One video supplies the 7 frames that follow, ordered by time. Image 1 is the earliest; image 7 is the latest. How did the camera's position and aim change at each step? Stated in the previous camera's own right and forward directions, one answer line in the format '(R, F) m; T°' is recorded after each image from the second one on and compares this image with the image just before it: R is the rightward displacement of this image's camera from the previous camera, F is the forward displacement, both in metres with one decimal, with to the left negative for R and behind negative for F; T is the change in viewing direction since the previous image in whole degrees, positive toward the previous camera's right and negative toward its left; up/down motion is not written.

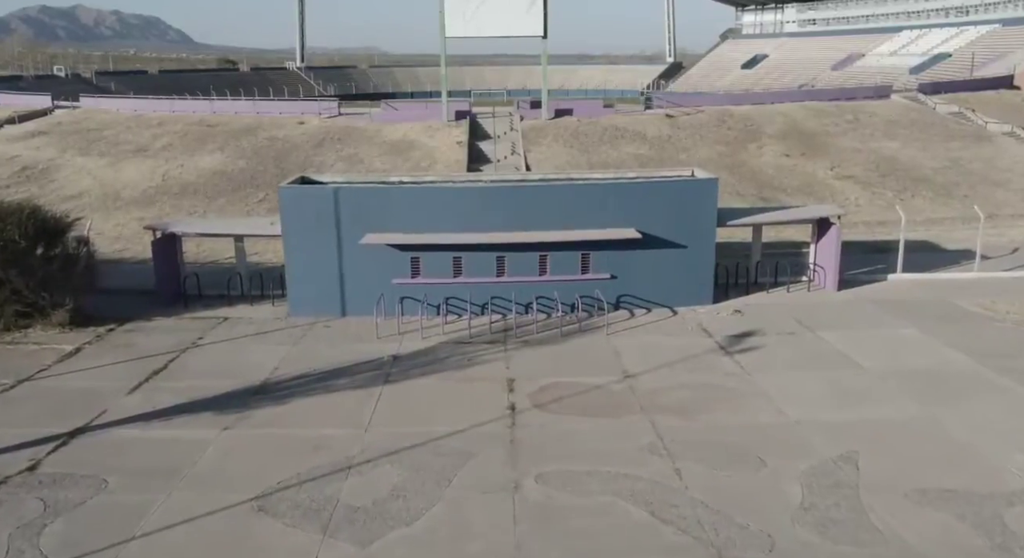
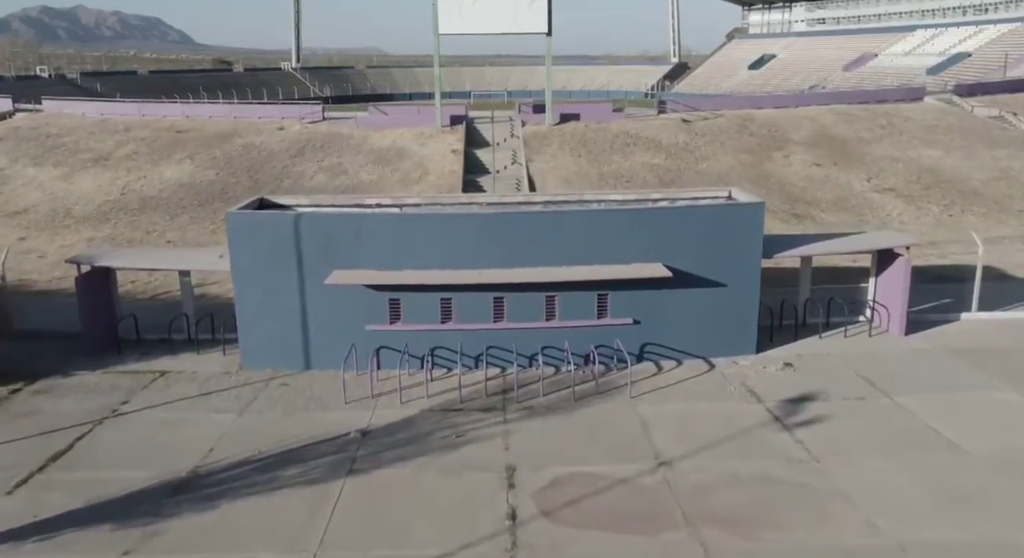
(0.0, +3.4) m; 0°
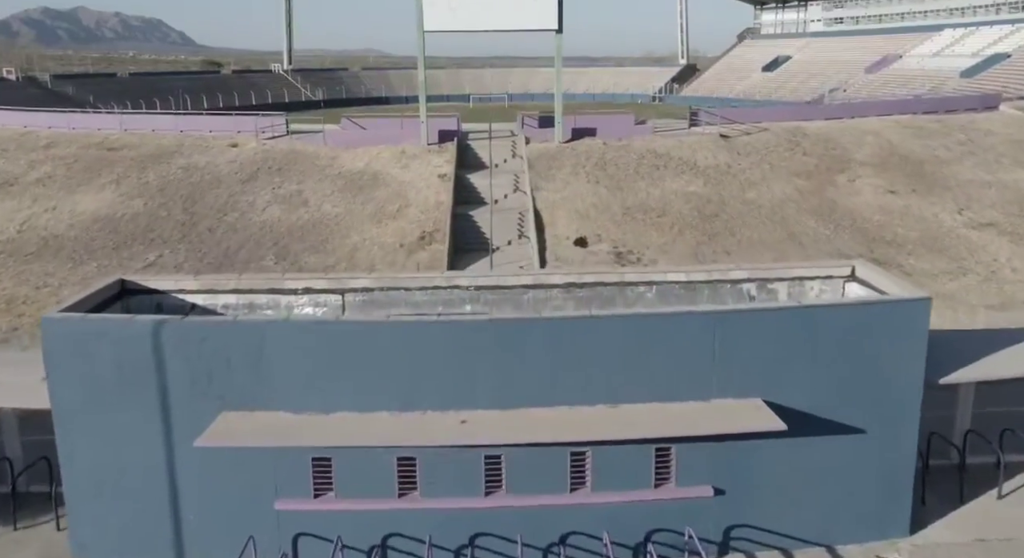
(0.0, +6.1) m; 0°
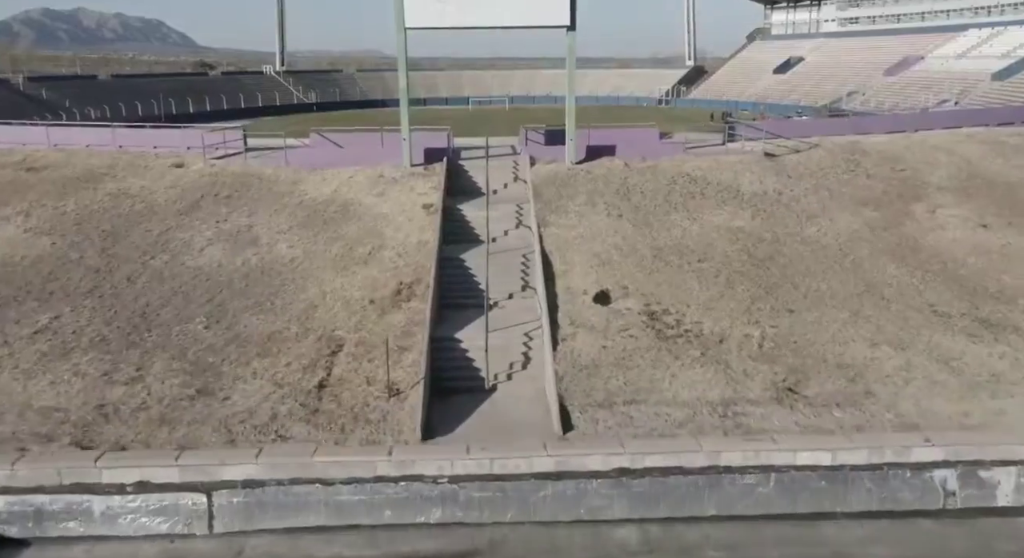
(0.0, +4.9) m; 0°
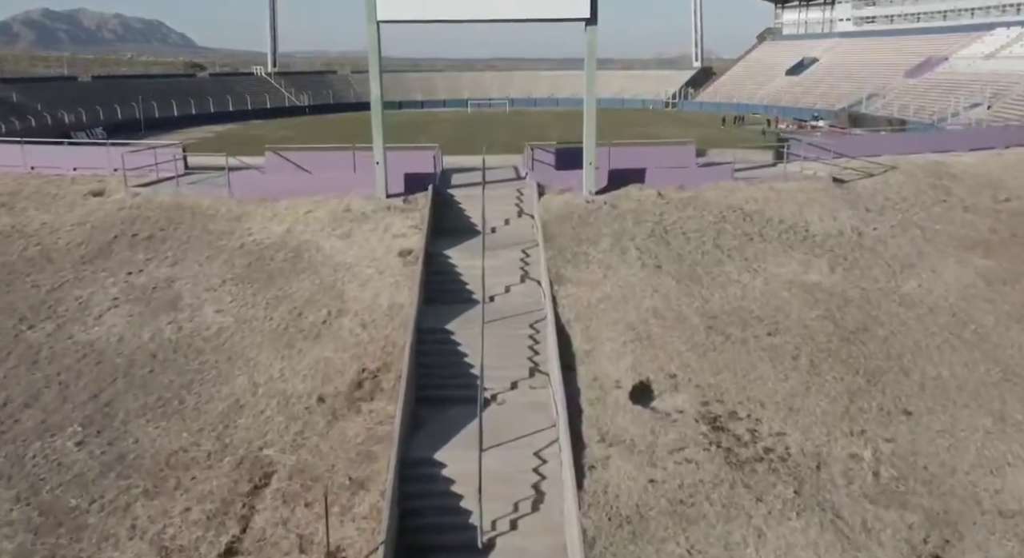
(-0.1, +4.9) m; 0°
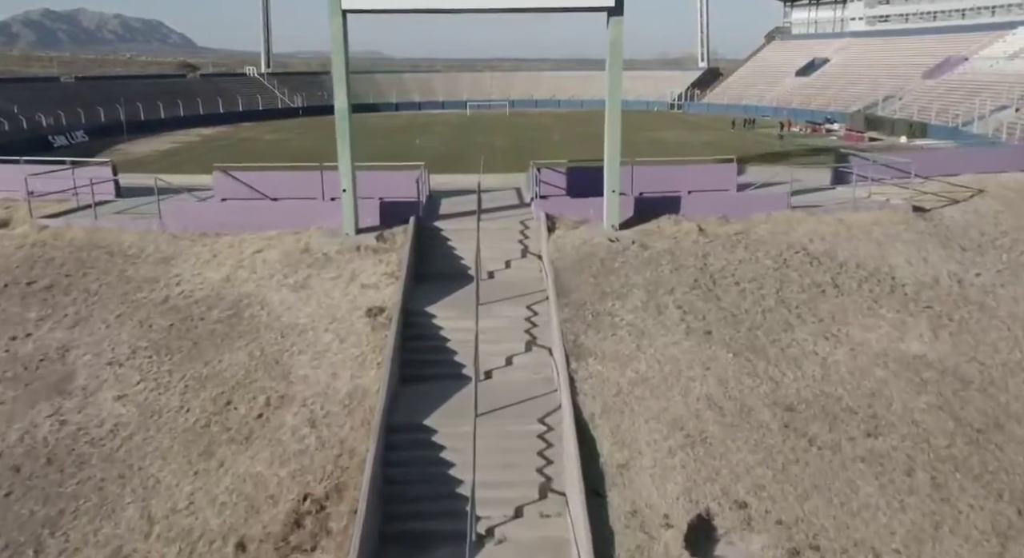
(0.0, +3.8) m; 0°
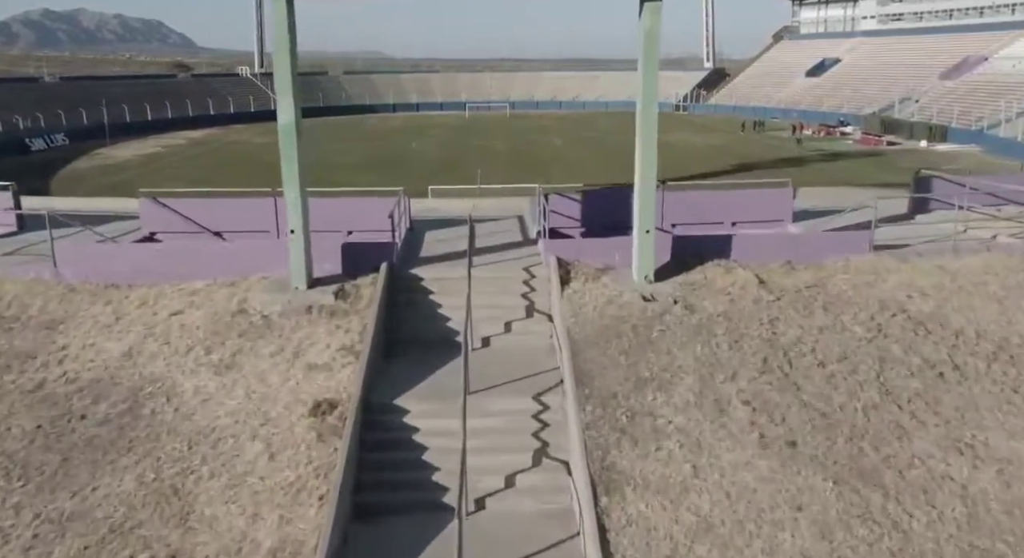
(0.0, +3.5) m; 0°
